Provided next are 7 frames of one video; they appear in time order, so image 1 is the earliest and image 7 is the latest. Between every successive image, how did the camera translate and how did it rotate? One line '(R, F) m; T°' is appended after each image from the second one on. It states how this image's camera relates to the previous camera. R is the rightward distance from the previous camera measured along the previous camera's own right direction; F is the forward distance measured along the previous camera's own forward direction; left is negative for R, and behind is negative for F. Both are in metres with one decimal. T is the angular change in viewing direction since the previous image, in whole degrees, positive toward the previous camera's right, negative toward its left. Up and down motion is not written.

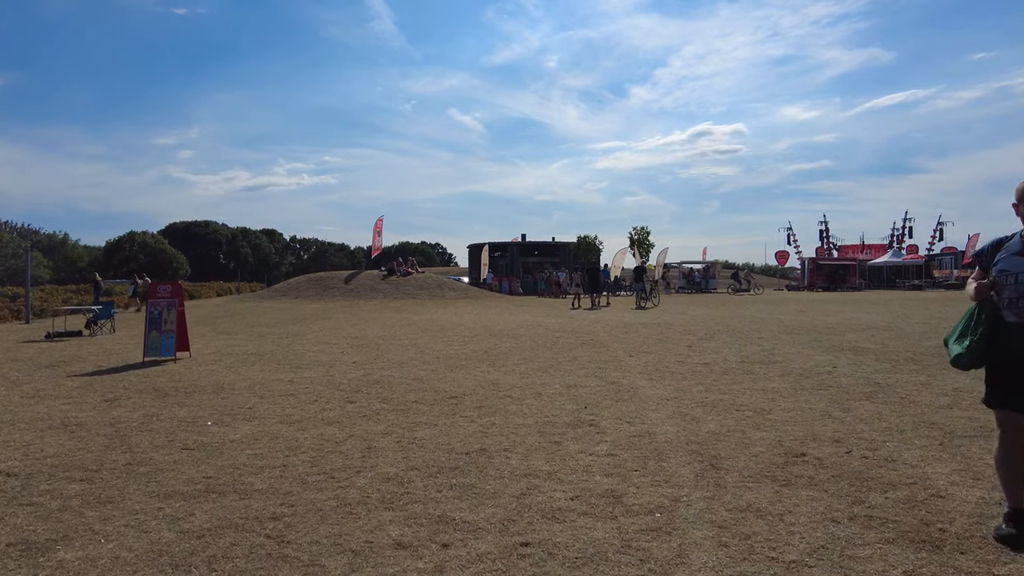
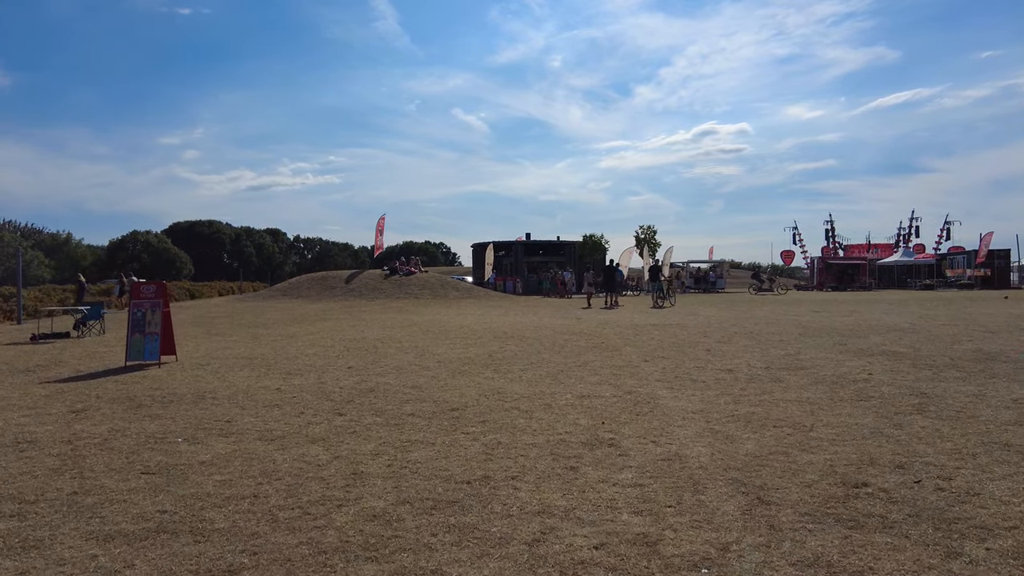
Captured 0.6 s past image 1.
(0.0, +0.8) m; 0°
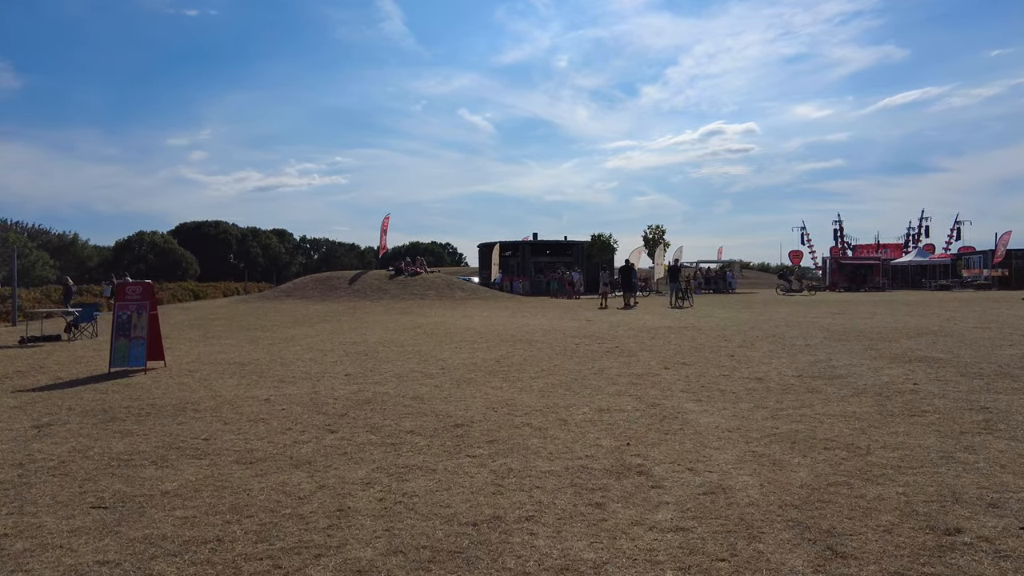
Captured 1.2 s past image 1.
(0.0, +0.8) m; -1°
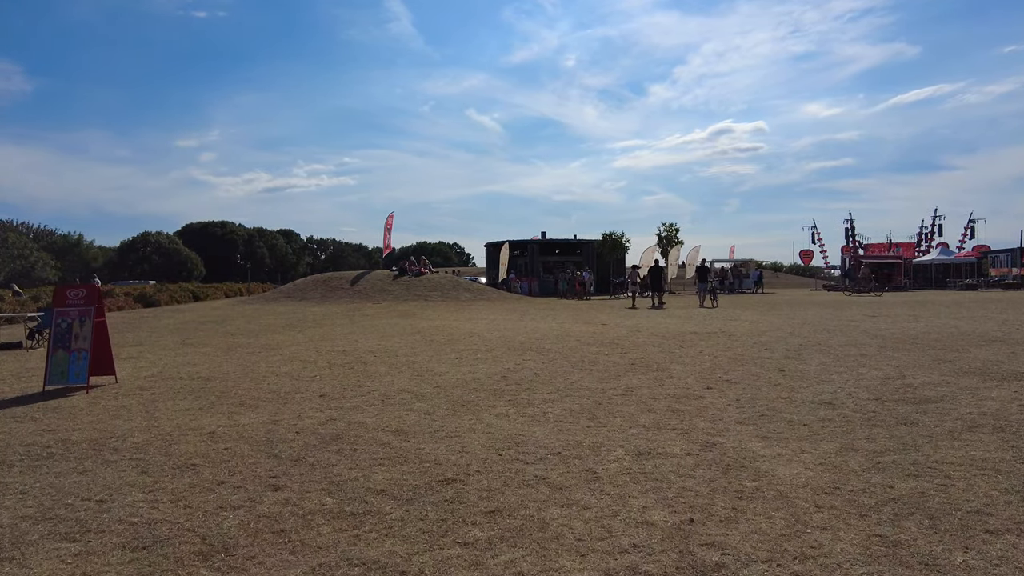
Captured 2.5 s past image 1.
(0.0, +1.7) m; -1°
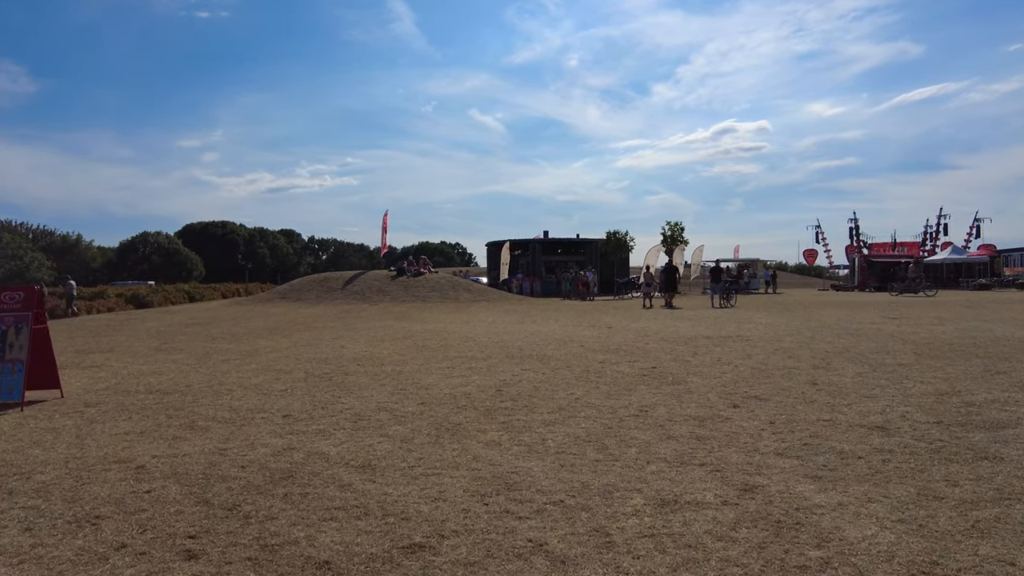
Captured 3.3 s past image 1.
(+0.1, +1.1) m; 0°
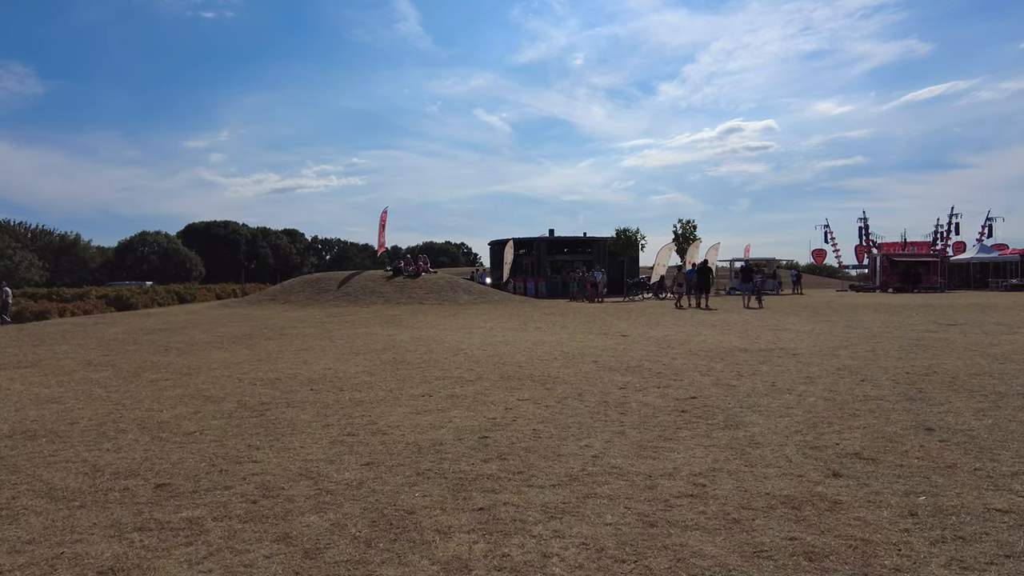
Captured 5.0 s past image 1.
(+0.1, +2.4) m; 0°
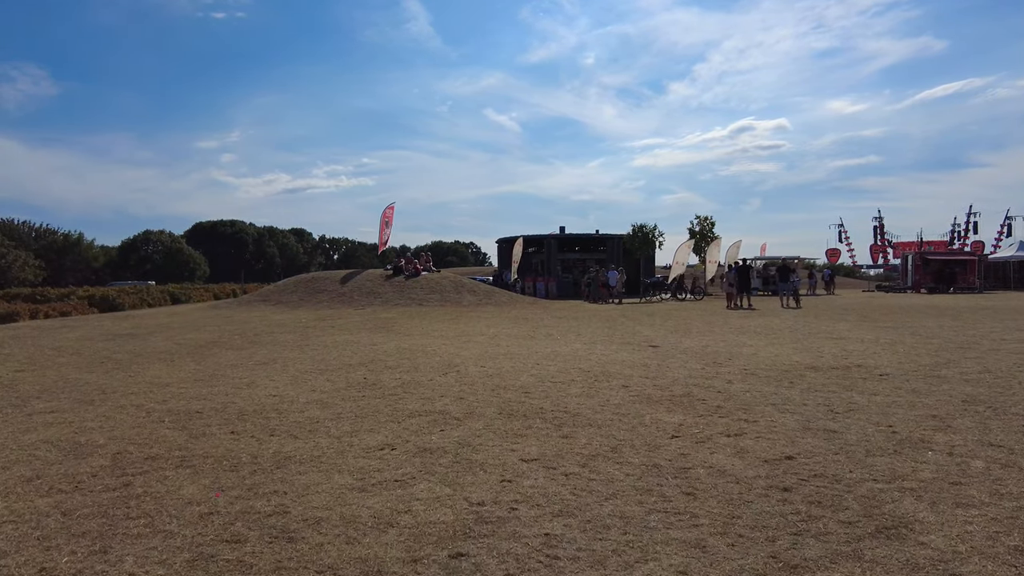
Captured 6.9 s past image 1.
(+0.1, +2.7) m; -1°
